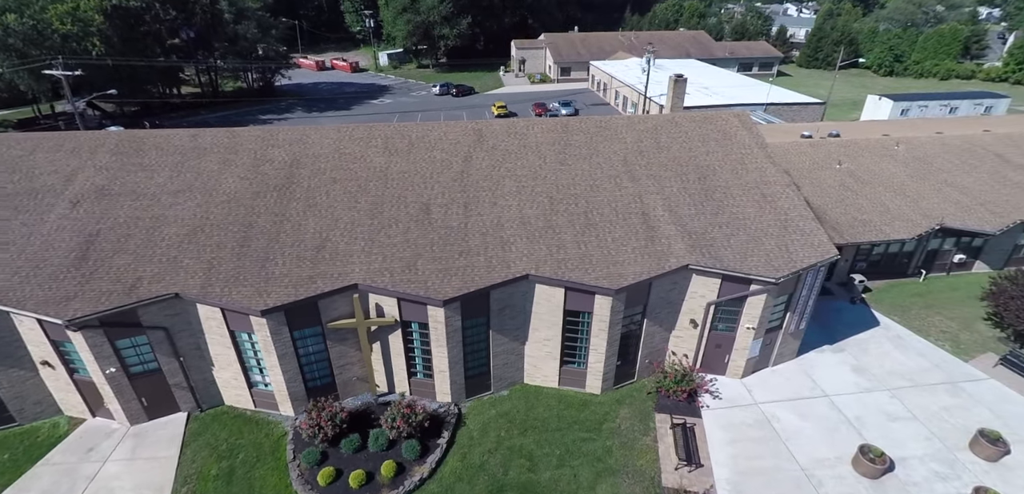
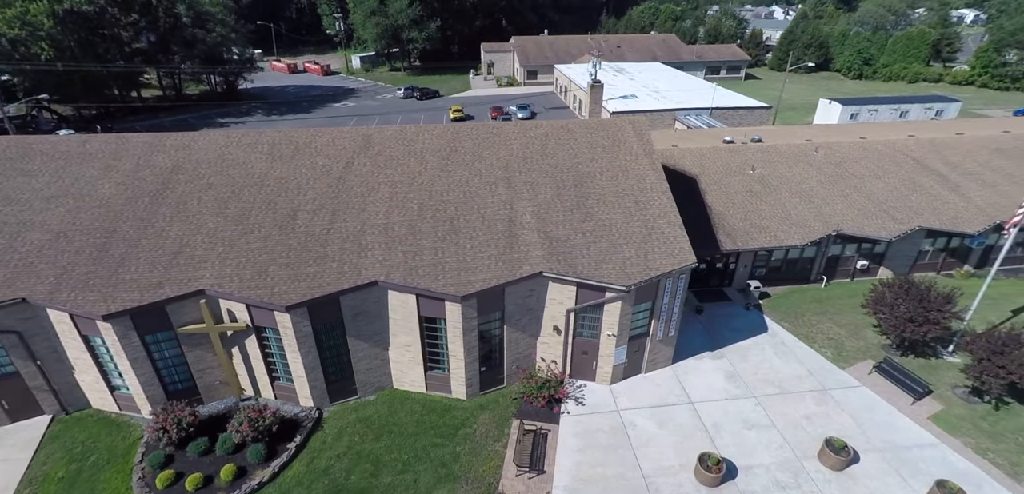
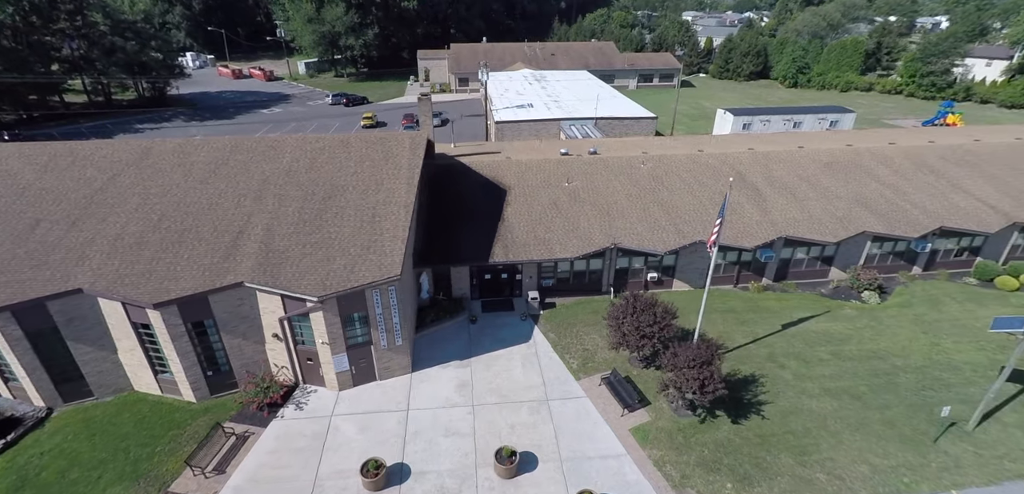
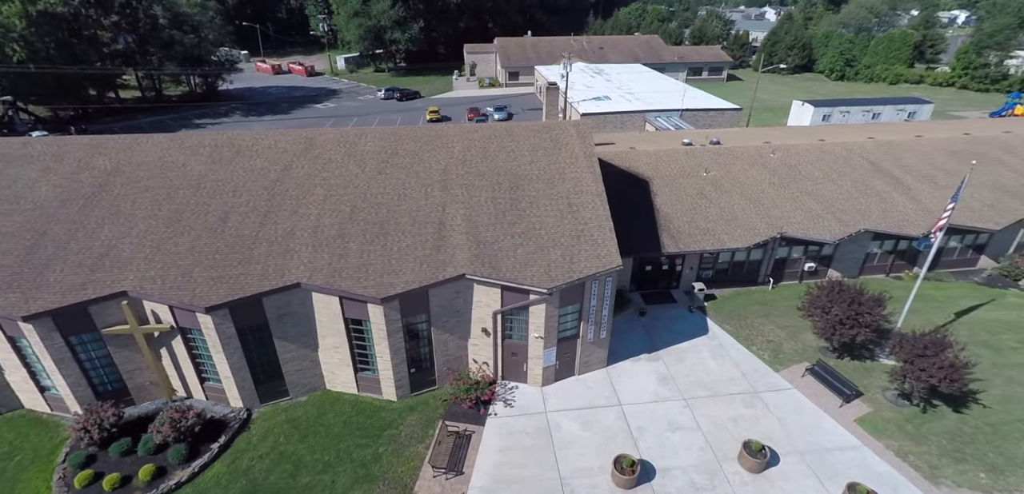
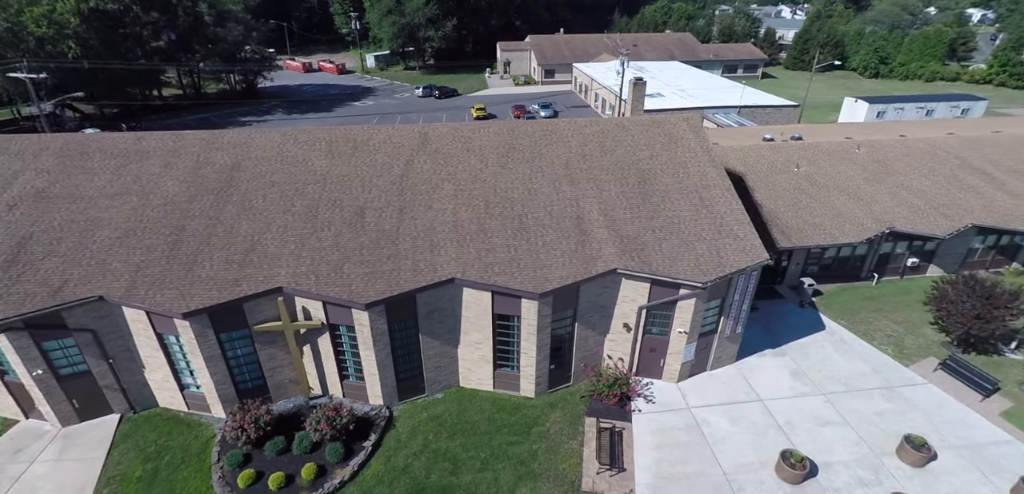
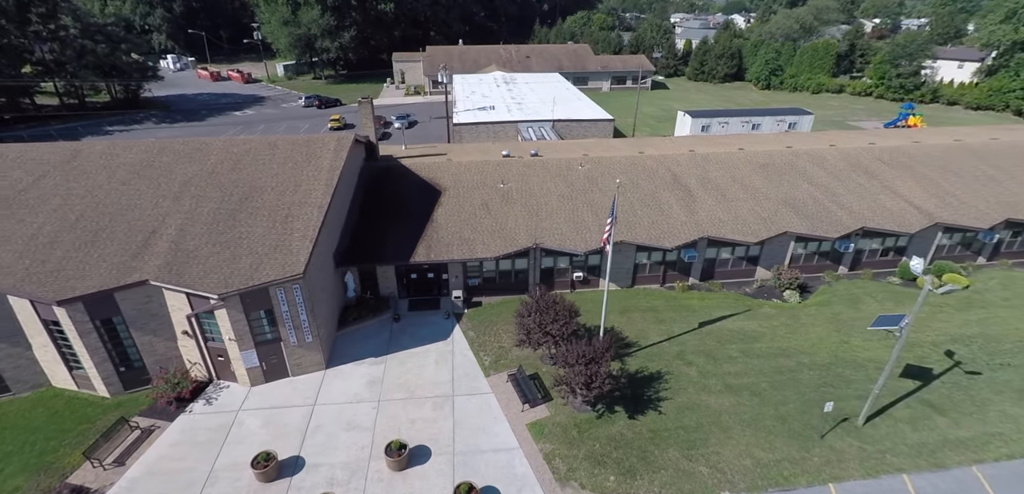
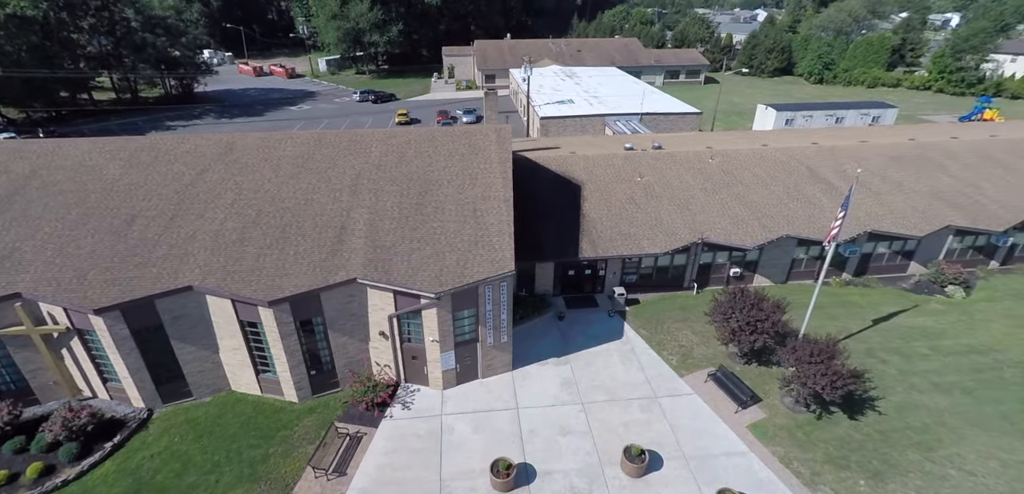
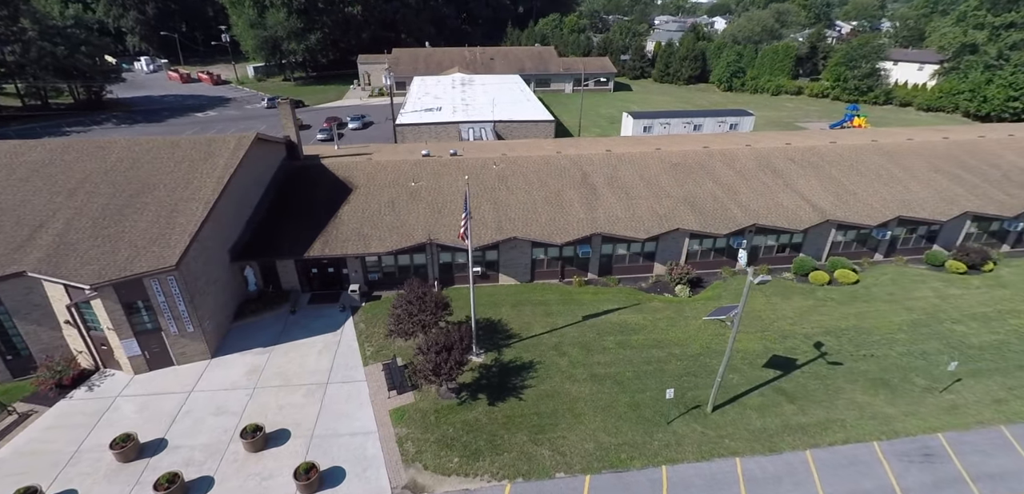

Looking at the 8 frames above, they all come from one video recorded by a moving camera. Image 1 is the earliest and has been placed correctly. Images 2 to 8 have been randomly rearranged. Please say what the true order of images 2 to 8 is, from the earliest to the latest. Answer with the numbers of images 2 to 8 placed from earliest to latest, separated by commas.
5, 2, 4, 7, 3, 6, 8
